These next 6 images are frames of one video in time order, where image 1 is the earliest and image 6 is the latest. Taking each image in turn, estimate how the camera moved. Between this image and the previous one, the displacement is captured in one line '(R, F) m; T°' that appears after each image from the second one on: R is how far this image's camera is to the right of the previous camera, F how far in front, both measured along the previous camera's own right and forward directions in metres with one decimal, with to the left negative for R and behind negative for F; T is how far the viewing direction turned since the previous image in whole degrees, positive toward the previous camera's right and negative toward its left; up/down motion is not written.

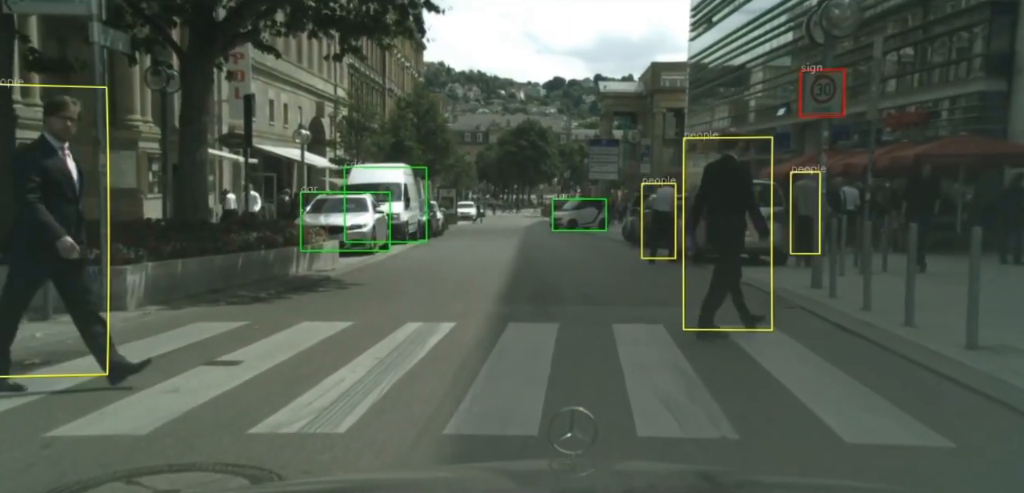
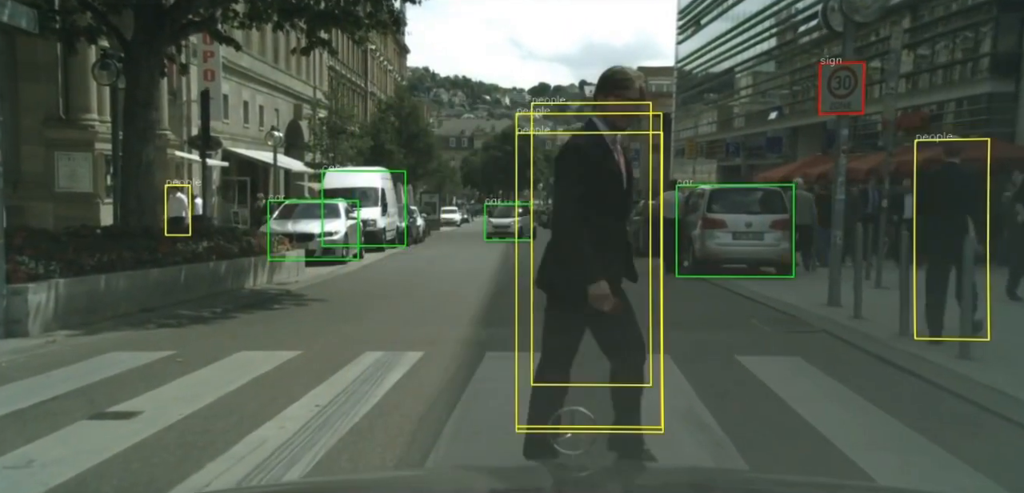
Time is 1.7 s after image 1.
(+0.1, +1.5) m; +1°
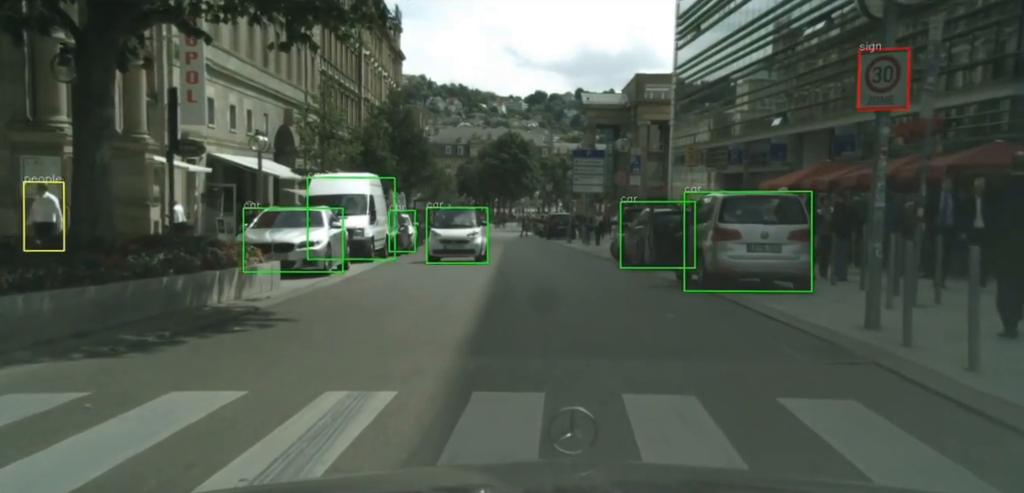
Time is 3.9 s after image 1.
(0.0, +1.4) m; 0°
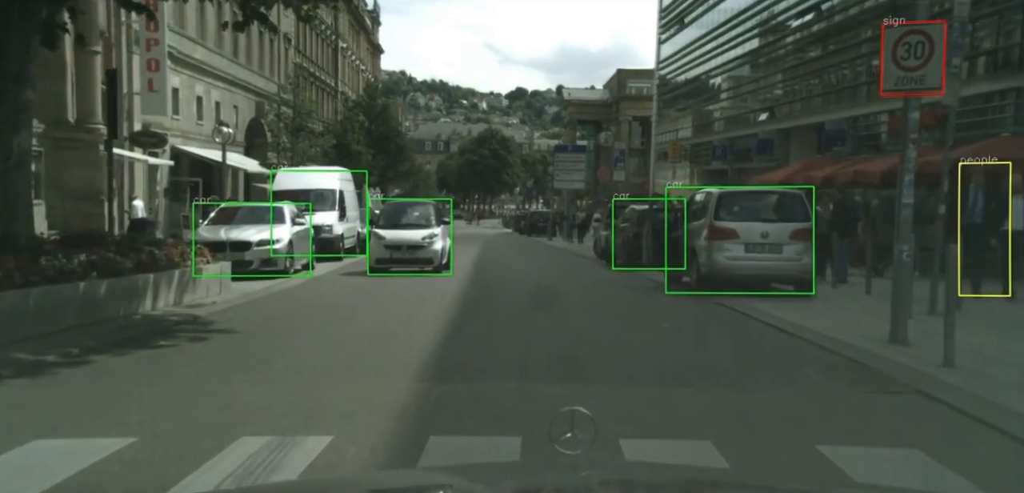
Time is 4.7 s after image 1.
(+0.1, +1.4) m; +1°
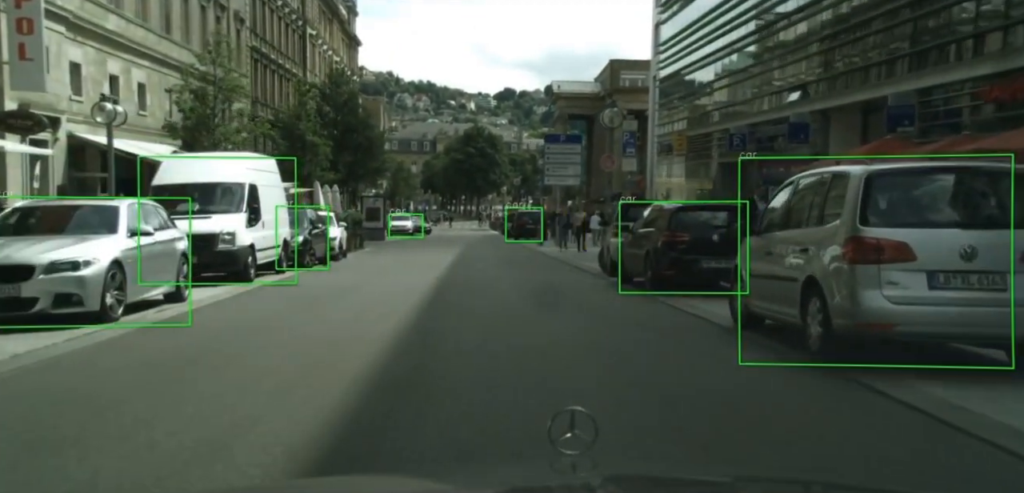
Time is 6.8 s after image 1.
(+0.3, +6.8) m; +1°
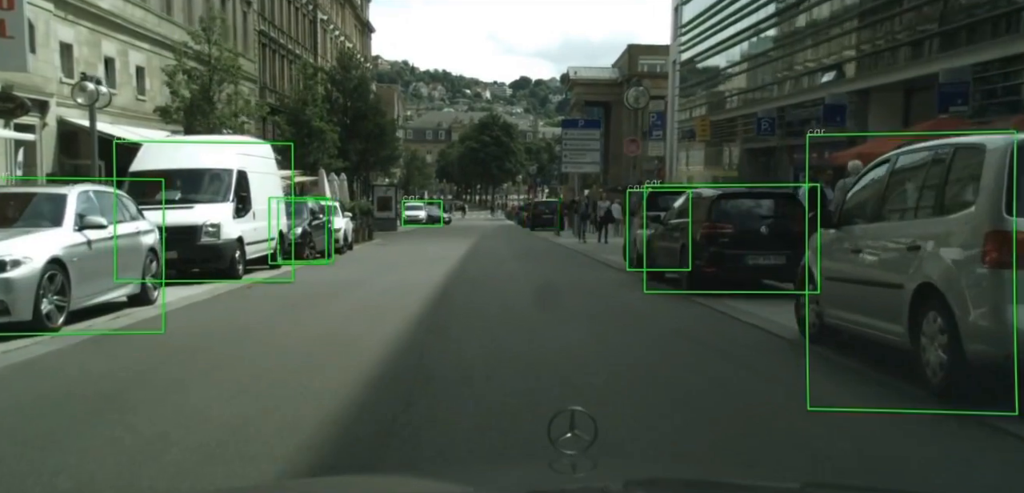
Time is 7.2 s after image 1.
(0.0, +1.8) m; -1°
